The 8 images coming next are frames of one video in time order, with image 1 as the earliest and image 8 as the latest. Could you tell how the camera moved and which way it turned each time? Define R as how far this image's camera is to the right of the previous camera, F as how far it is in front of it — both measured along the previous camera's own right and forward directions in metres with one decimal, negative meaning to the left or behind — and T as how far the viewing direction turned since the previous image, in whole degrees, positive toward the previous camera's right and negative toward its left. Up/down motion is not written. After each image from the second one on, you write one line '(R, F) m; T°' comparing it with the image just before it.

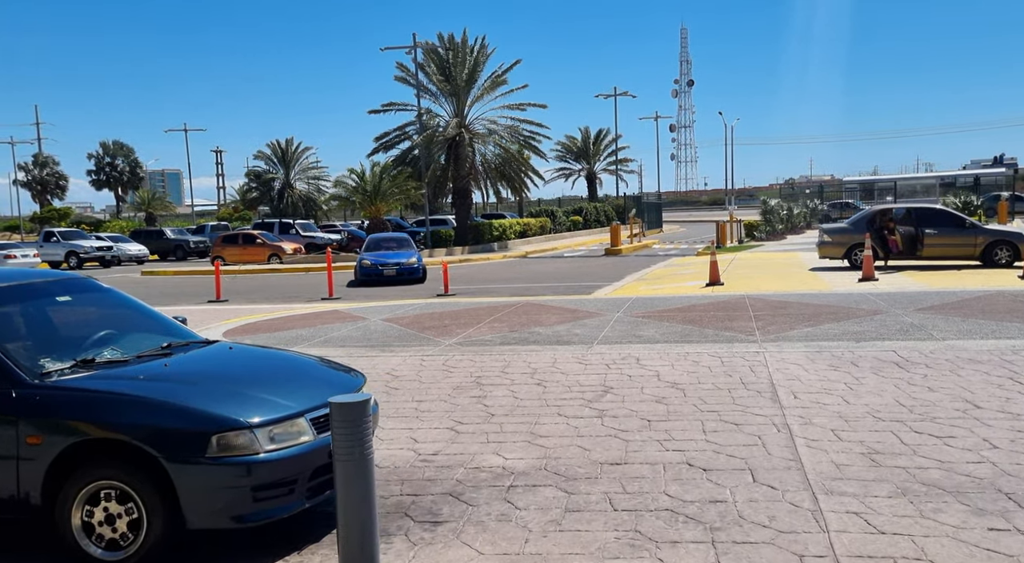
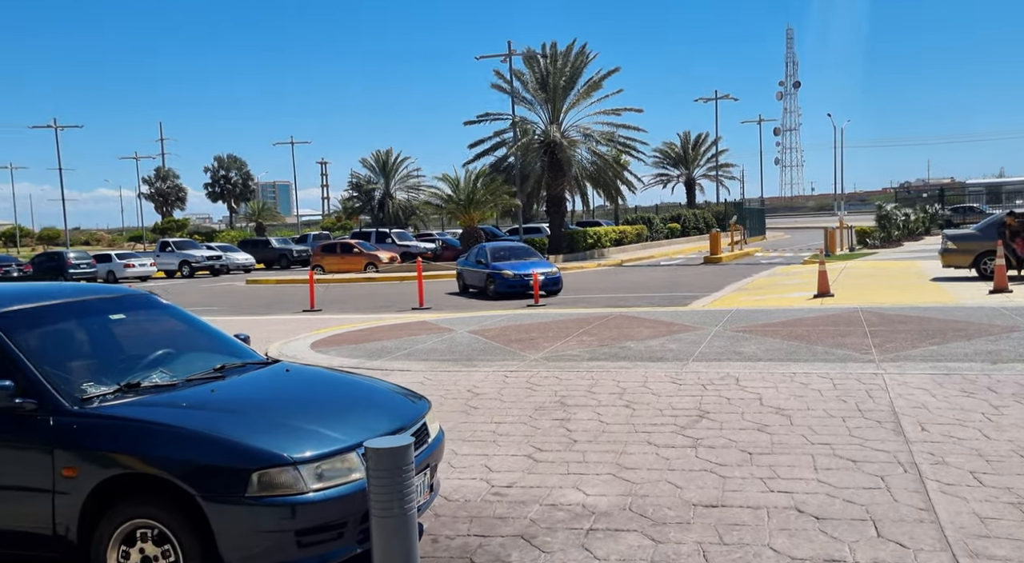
(+0.1, +0.6) m; -6°
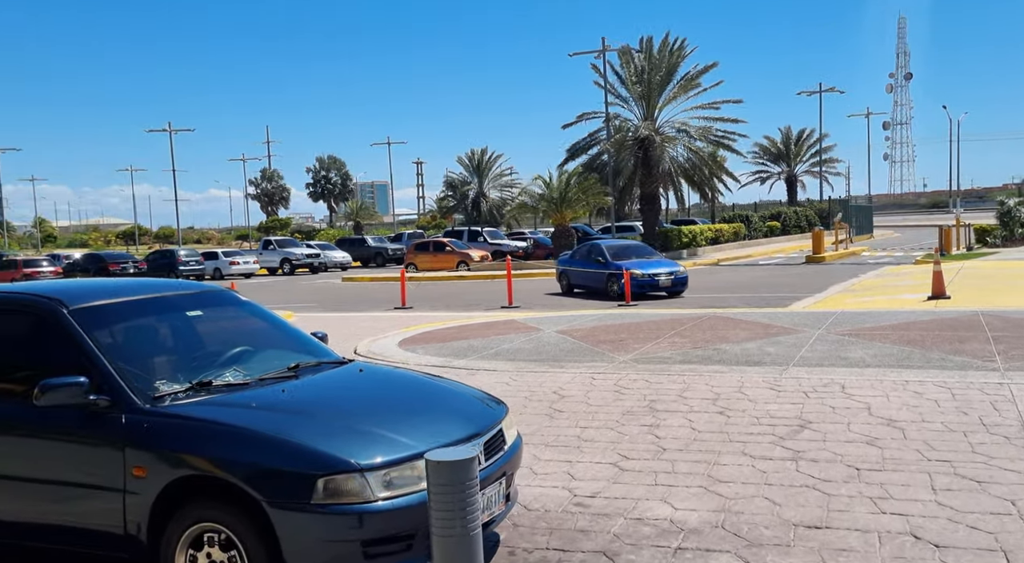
(+0.1, +0.3) m; -6°
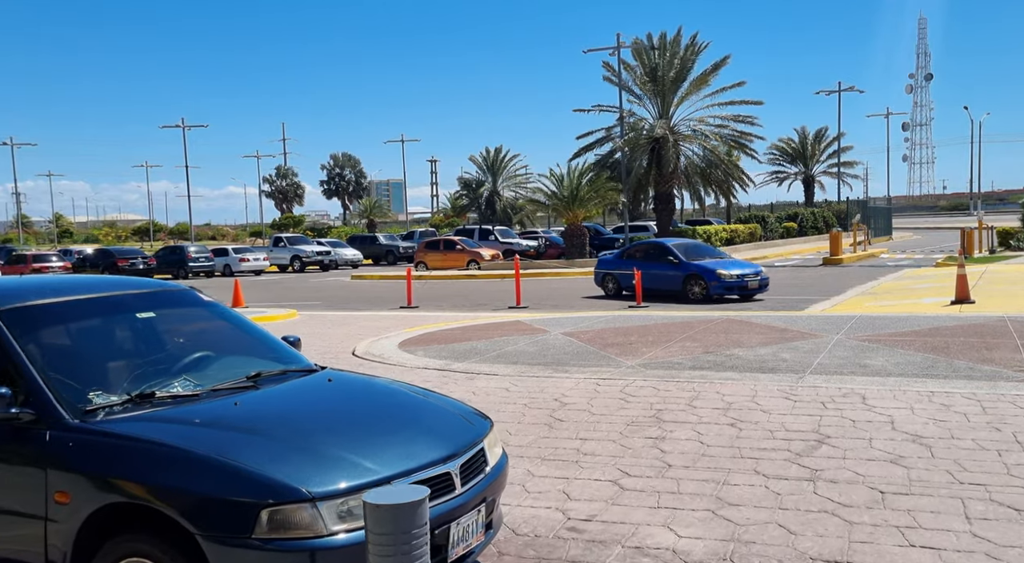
(+0.1, +0.5) m; -1°
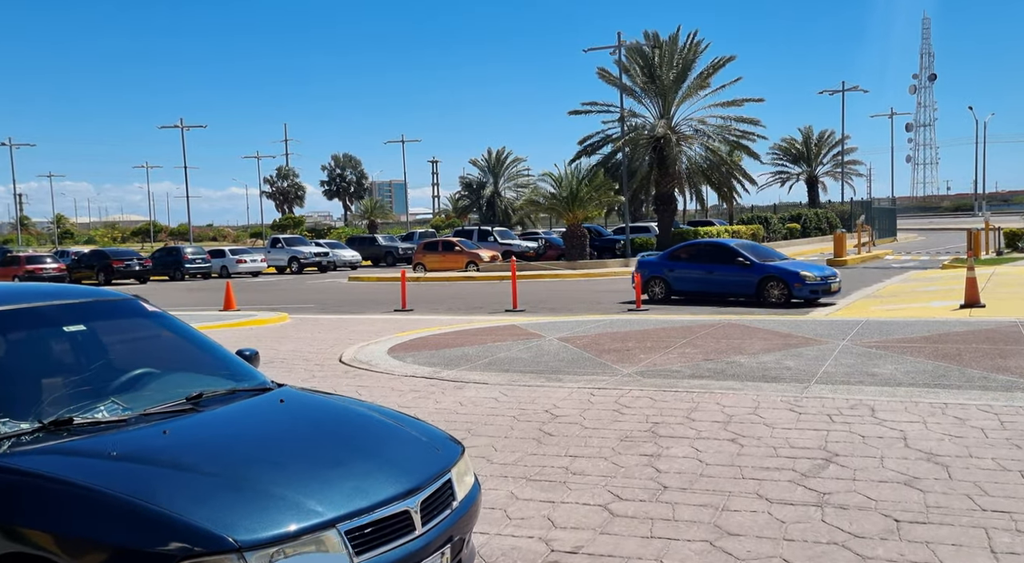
(+0.1, +0.5) m; 0°
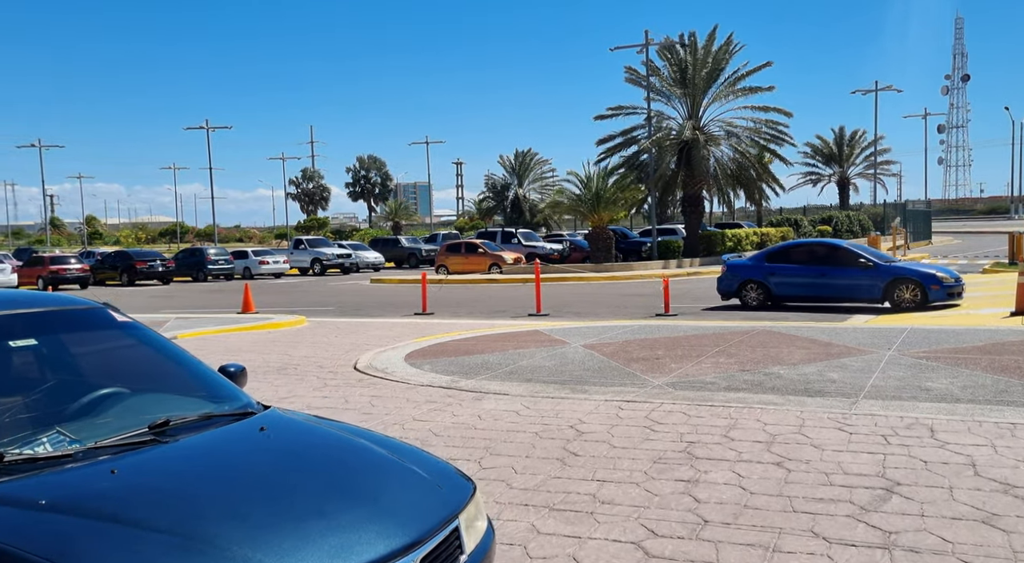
(0.0, +0.6) m; -2°
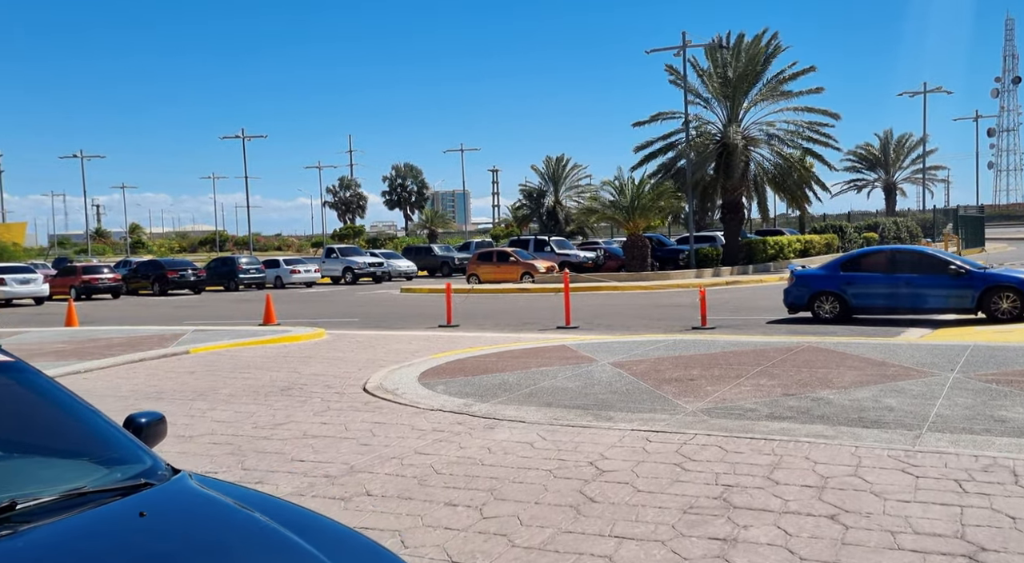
(+0.2, +0.9) m; -2°
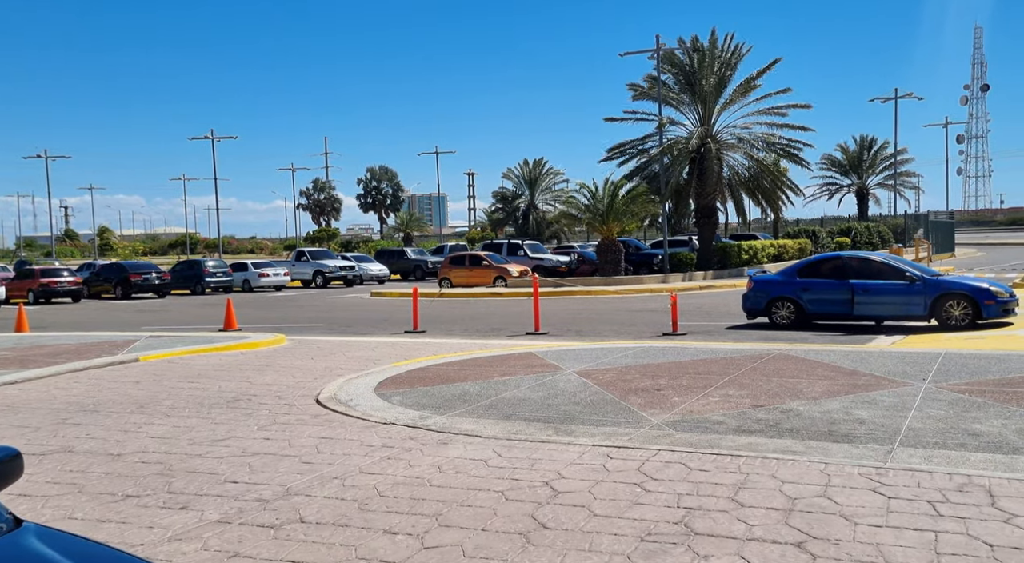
(+0.2, +0.4) m; +2°
